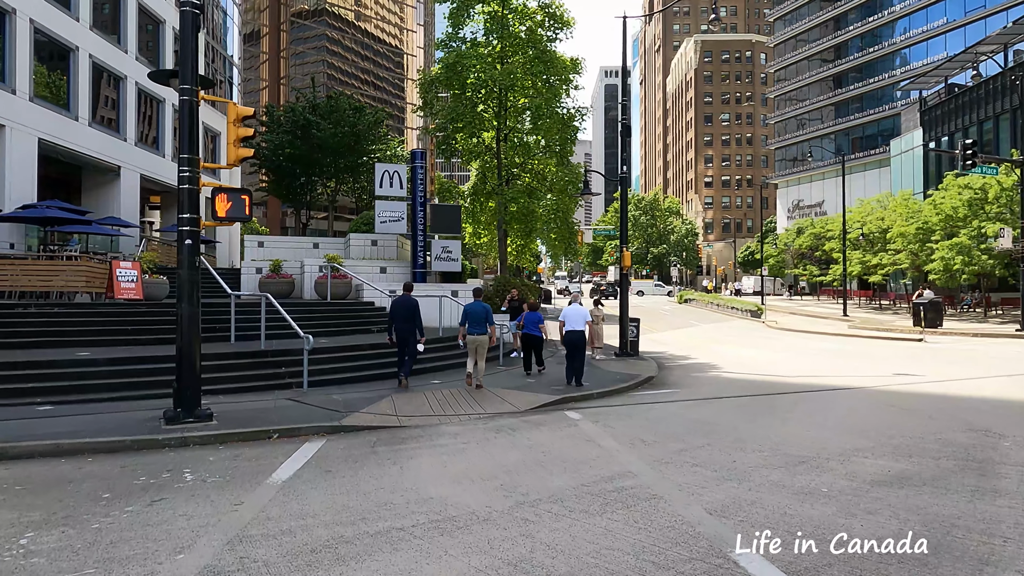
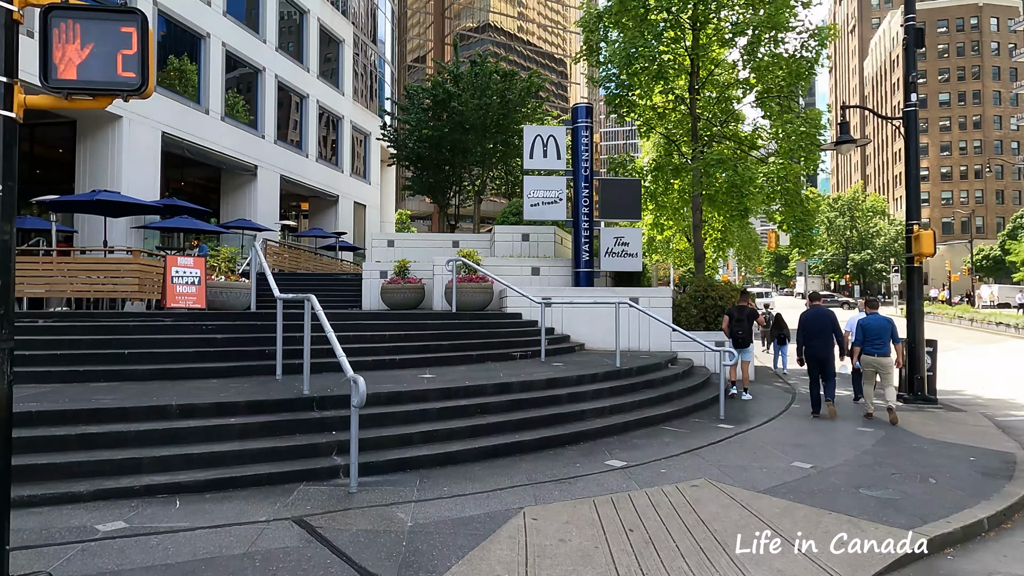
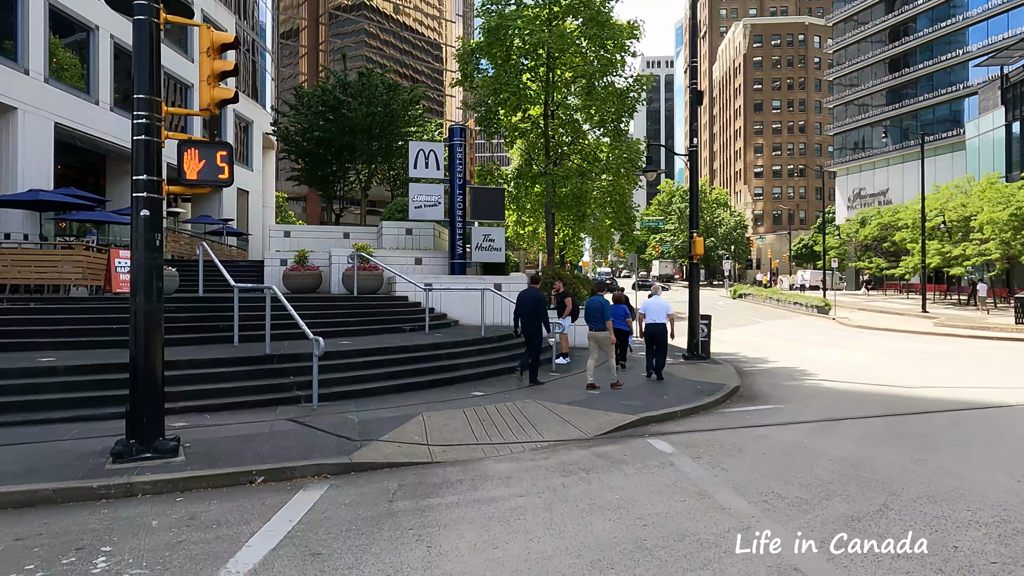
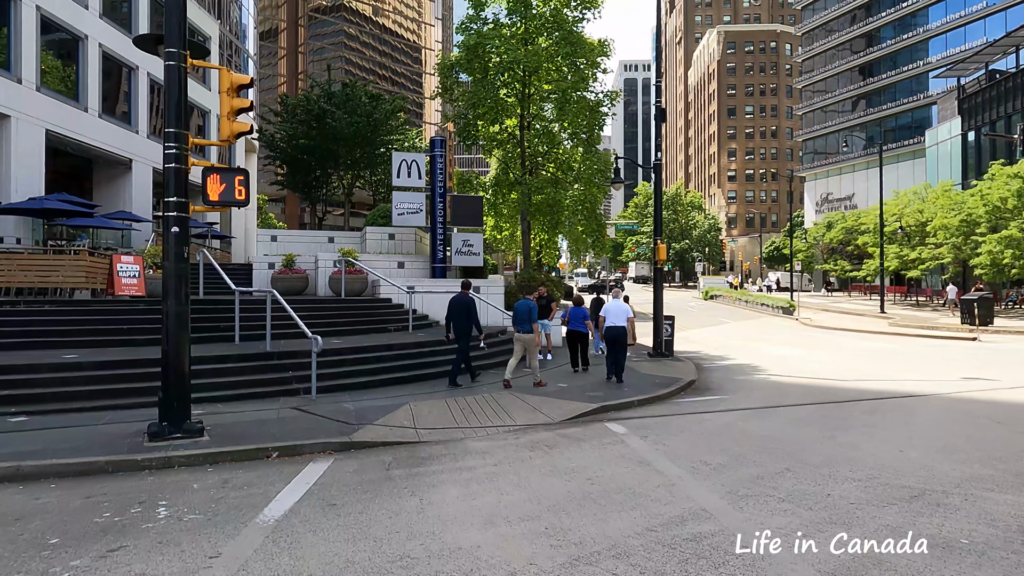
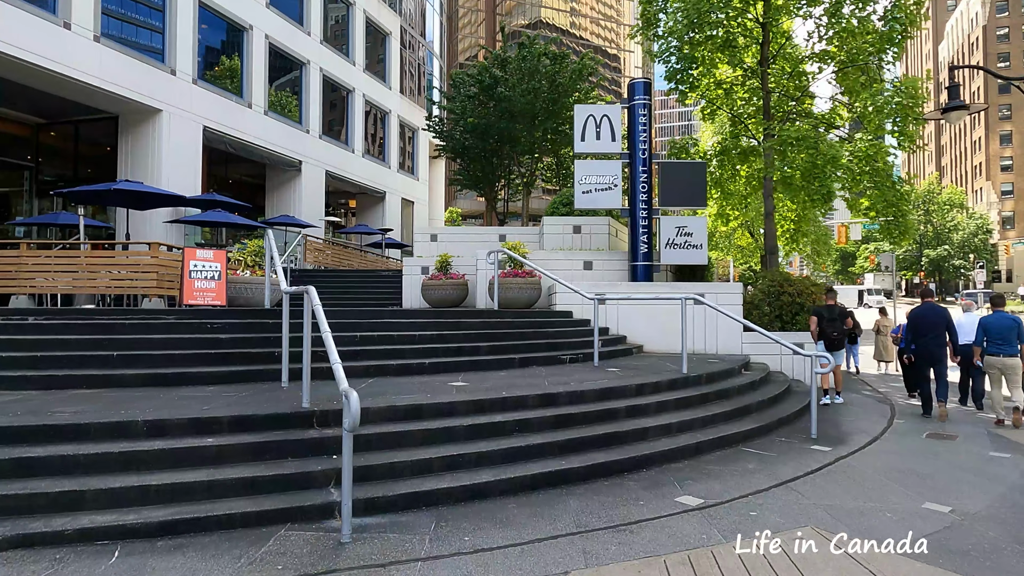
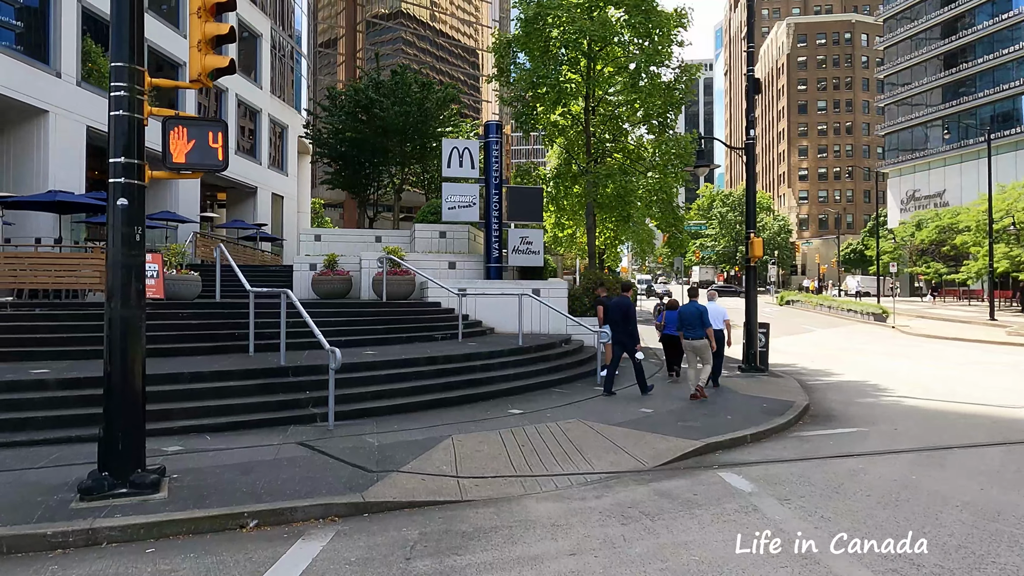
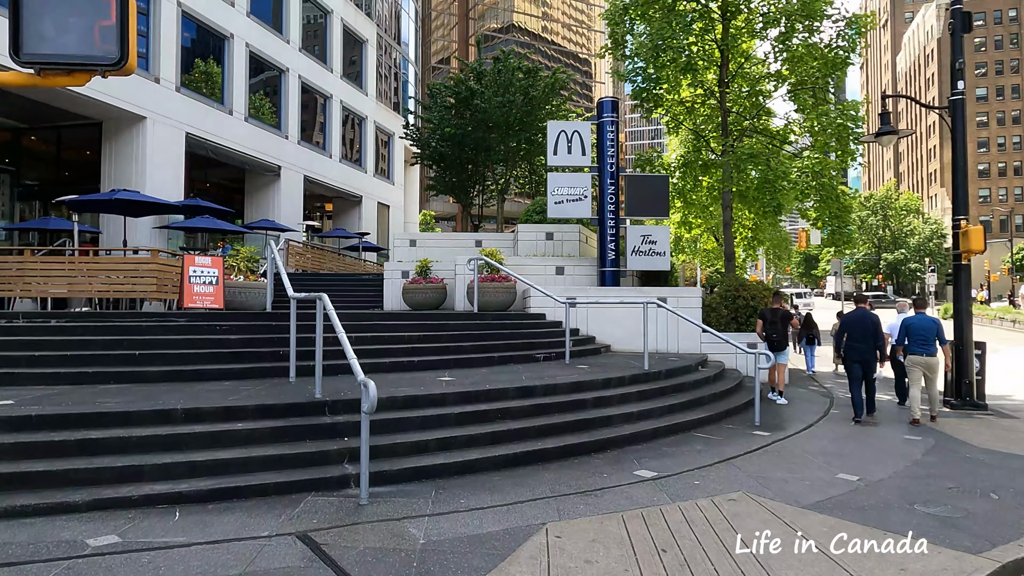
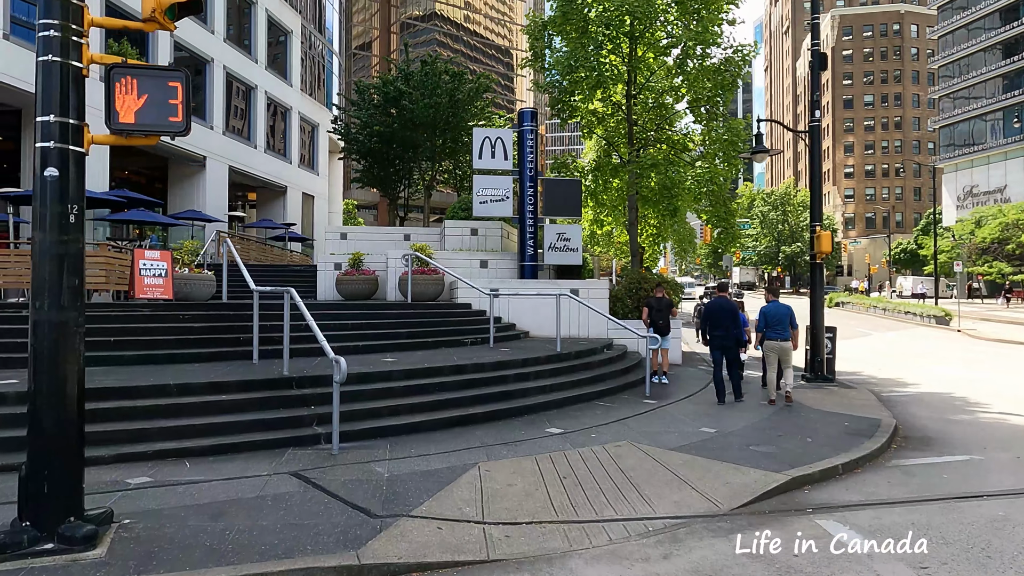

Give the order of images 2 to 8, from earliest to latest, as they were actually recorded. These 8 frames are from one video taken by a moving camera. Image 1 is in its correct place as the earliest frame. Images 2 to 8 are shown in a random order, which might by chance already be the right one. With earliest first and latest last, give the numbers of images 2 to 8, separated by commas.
4, 3, 6, 8, 2, 7, 5
